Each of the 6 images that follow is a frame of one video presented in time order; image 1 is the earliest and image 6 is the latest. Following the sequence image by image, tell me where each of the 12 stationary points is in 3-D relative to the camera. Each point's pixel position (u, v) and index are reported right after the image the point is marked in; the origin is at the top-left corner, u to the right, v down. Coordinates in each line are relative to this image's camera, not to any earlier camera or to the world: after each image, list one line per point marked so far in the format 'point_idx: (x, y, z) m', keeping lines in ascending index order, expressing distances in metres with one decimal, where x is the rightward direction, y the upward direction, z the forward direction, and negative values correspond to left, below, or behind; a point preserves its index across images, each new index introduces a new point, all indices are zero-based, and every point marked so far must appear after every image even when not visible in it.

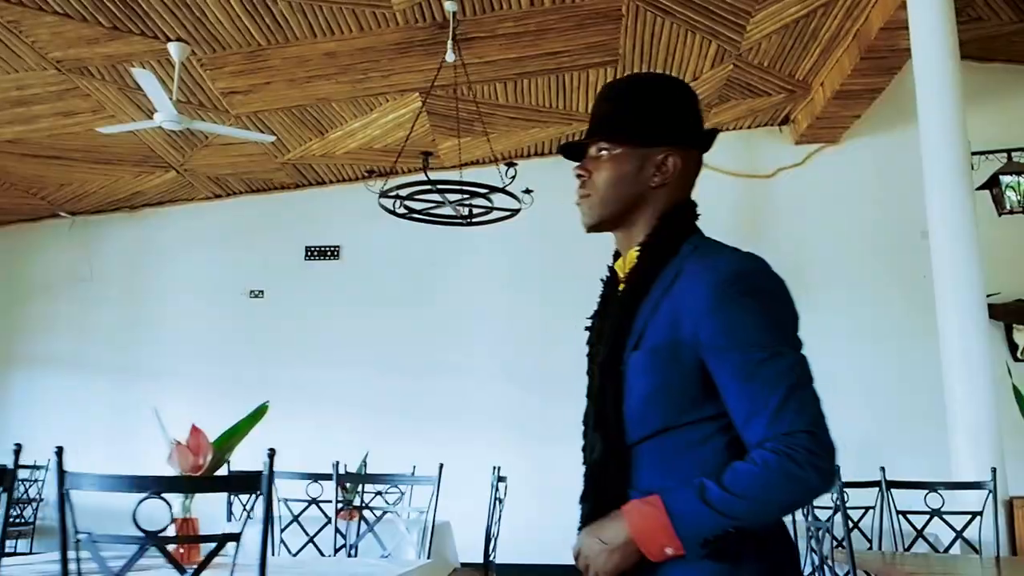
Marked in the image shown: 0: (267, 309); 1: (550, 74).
0: (-1.9, -0.2, +6.5) m
1: (+0.2, +1.4, +5.3) m
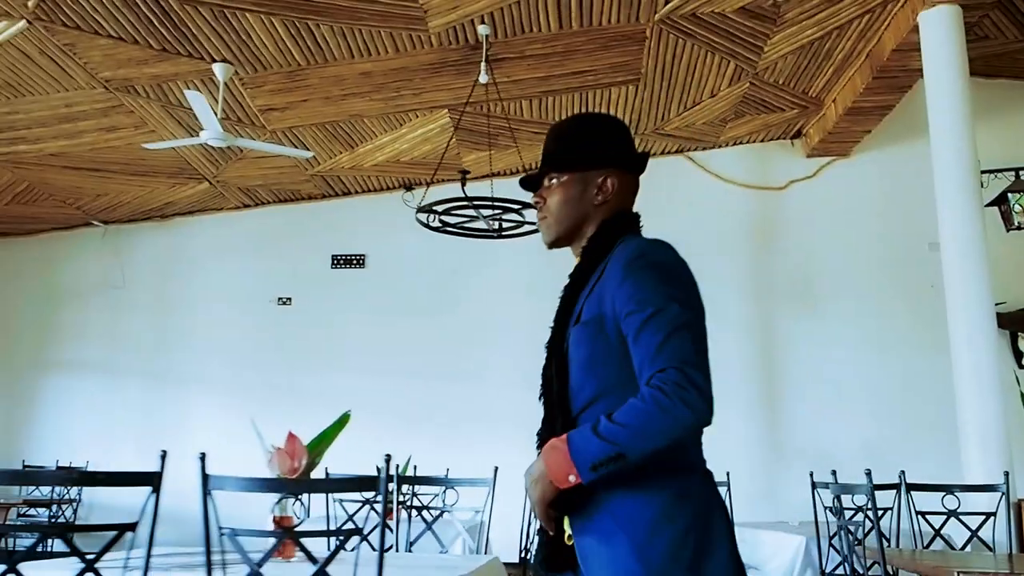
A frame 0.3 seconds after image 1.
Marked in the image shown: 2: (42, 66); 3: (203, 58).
0: (-1.8, -0.2, +6.7) m
1: (+0.4, +1.3, +5.5) m
2: (-2.6, +1.2, +4.6) m
3: (-1.8, +1.3, +4.7) m
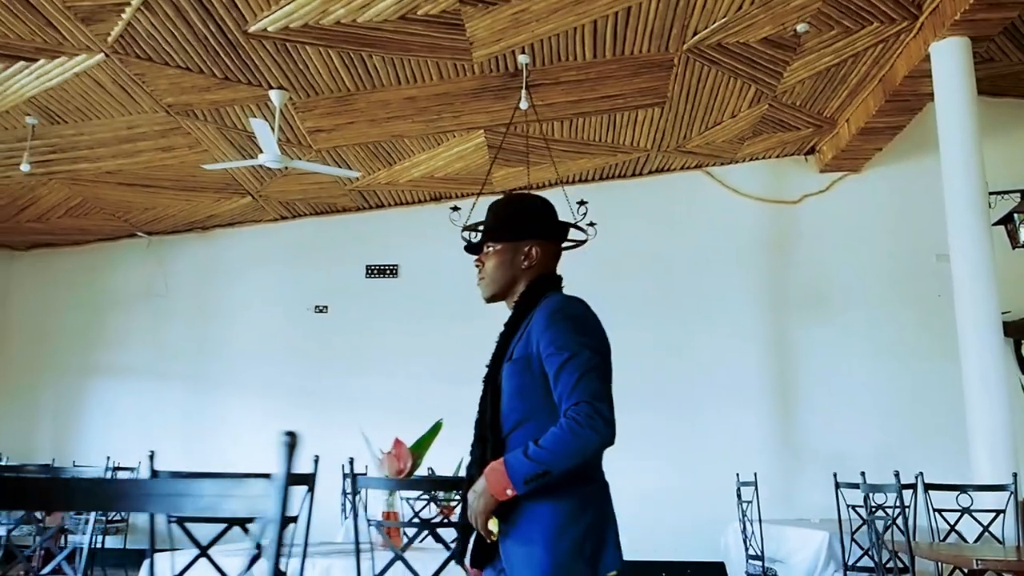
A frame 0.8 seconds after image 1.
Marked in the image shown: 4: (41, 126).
0: (-1.5, -0.3, +7.1) m
1: (+0.6, +1.2, +5.8) m
2: (-2.4, +1.2, +4.9) m
3: (-1.5, +1.2, +5.0) m
4: (-3.0, +1.0, +5.2) m
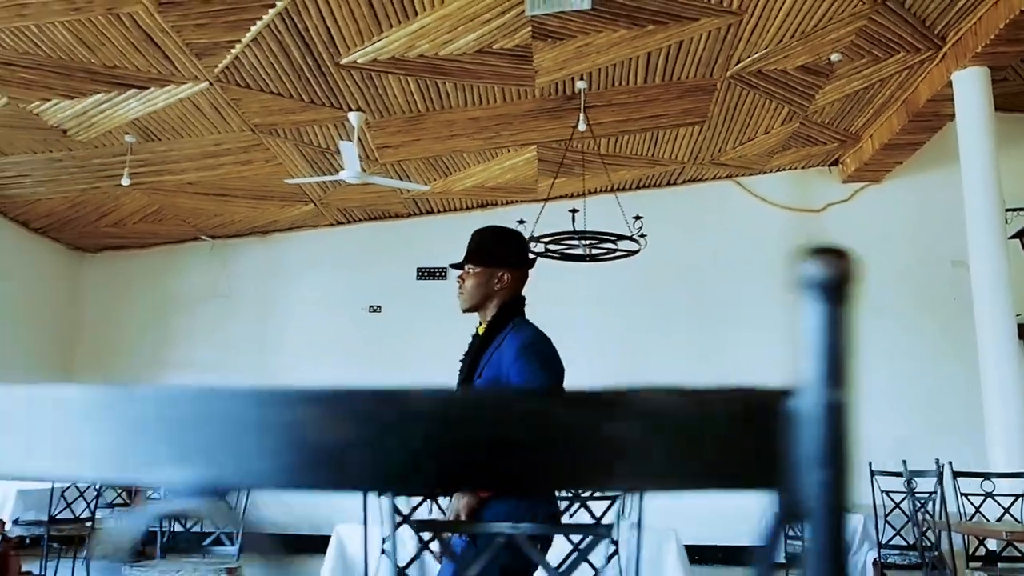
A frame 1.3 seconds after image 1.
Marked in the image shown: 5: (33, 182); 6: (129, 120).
0: (-1.2, -0.3, +7.6) m
1: (+1.0, +1.2, +6.3) m
2: (-2.0, +1.1, +5.4) m
3: (-1.1, +1.2, +5.5) m
4: (-2.6, +1.0, +5.7) m
5: (-3.6, +0.8, +6.2) m
6: (-2.5, +1.1, +5.4) m
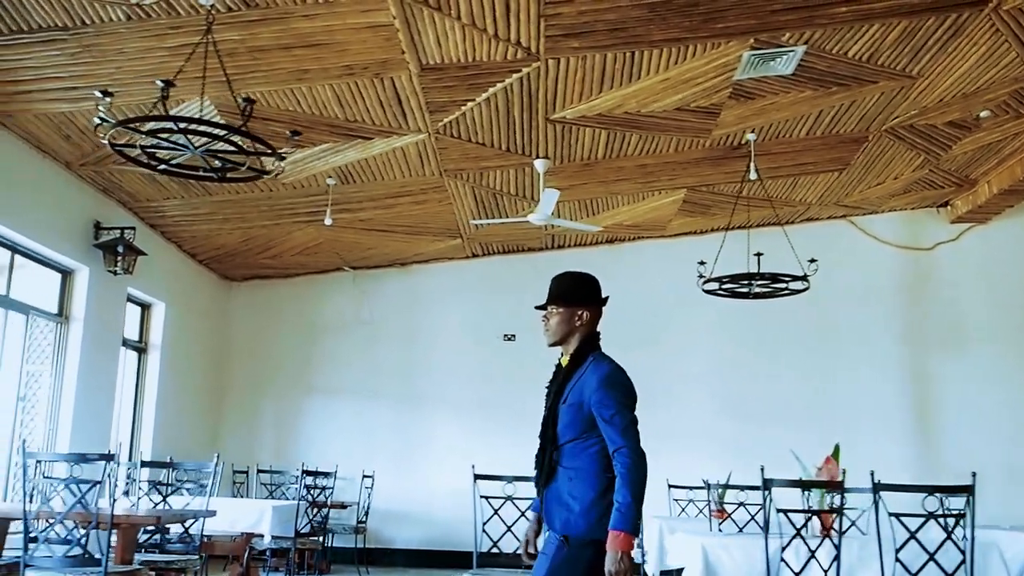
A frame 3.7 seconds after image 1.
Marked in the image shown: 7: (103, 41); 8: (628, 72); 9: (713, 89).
0: (+0.1, -0.6, +8.0) m
1: (+2.3, +0.9, +6.8) m
2: (-0.7, +0.9, +5.9) m
3: (+0.1, +1.0, +5.9) m
4: (-1.3, +0.8, +6.2) m
5: (-2.3, +0.6, +6.7) m
6: (-1.2, +0.9, +5.8) m
7: (-2.0, +1.2, +4.1) m
8: (+0.7, +1.3, +4.9) m
9: (+1.2, +1.2, +5.2) m
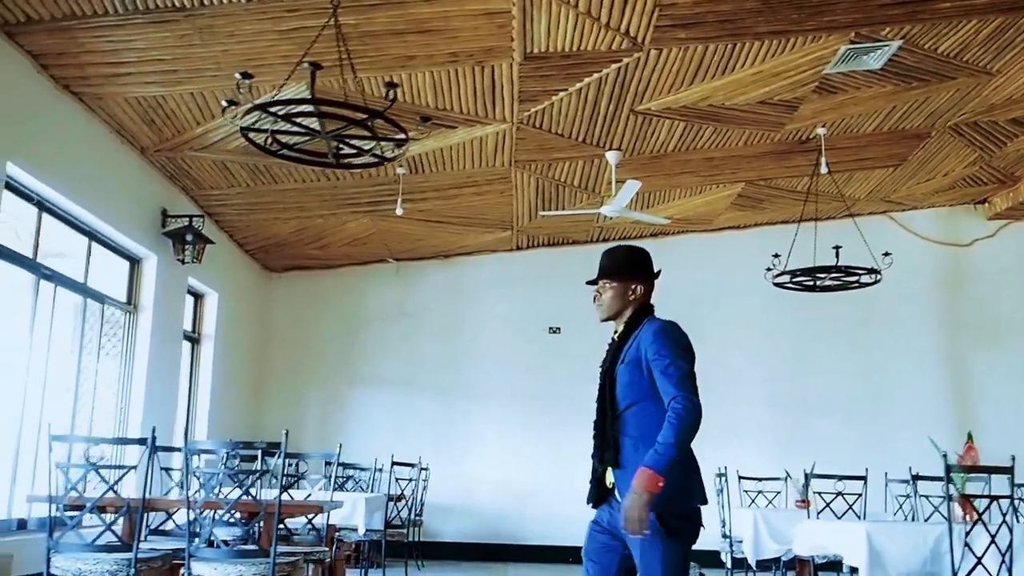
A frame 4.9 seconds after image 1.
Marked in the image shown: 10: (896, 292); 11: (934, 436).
0: (+0.5, -0.5, +8.0) m
1: (+2.8, +1.0, +6.9) m
2: (-0.2, +1.0, +5.8) m
3: (+0.7, +1.0, +5.9) m
4: (-0.8, +0.8, +6.1) m
5: (-1.8, +0.6, +6.6) m
6: (-0.7, +0.9, +5.8) m
7: (-1.4, +1.3, +4.0) m
8: (+1.3, +1.3, +4.9) m
9: (+1.8, +1.3, +5.2) m
10: (+3.7, 0.0, +8.1) m
11: (+4.0, -1.4, +7.8) m
